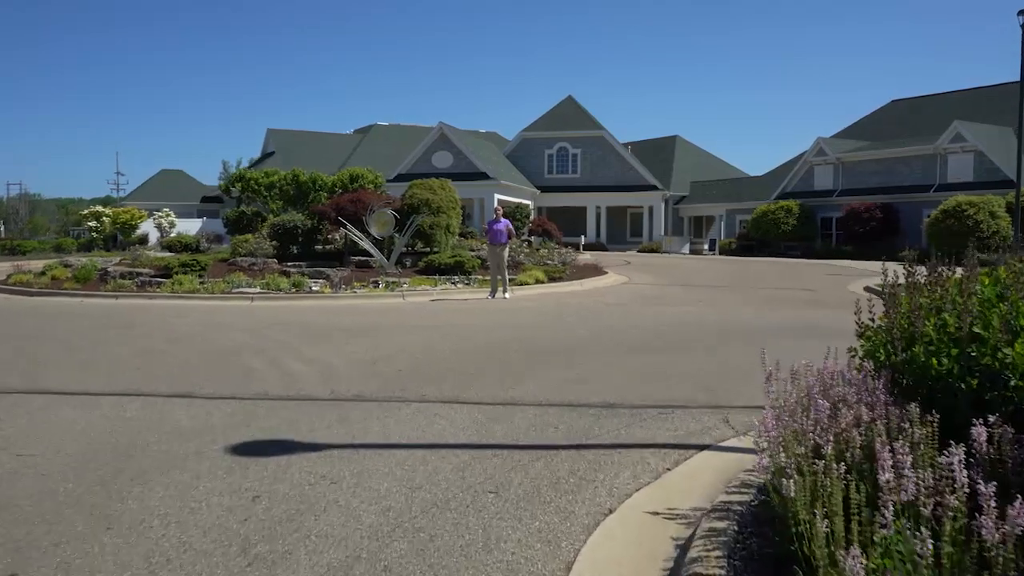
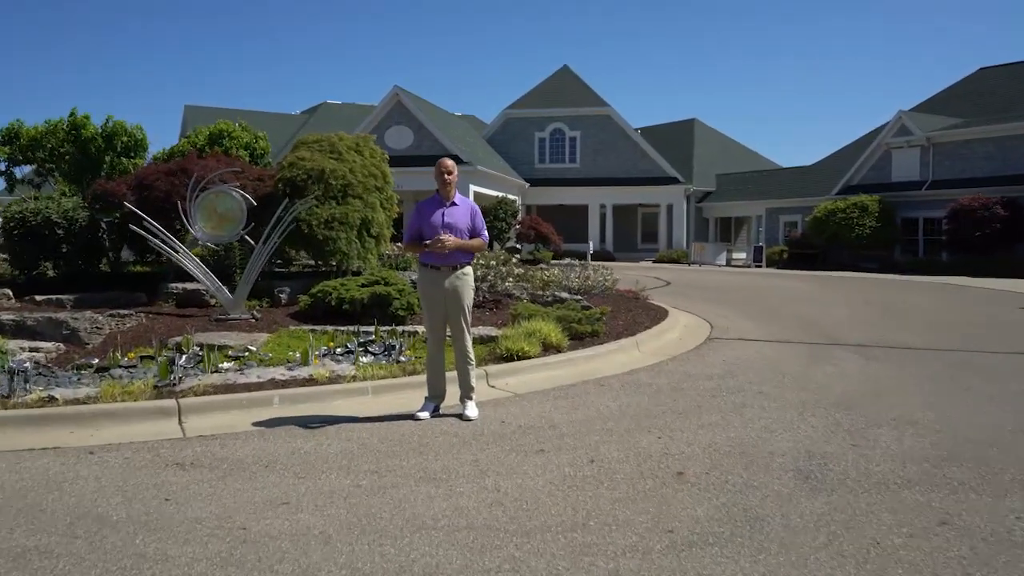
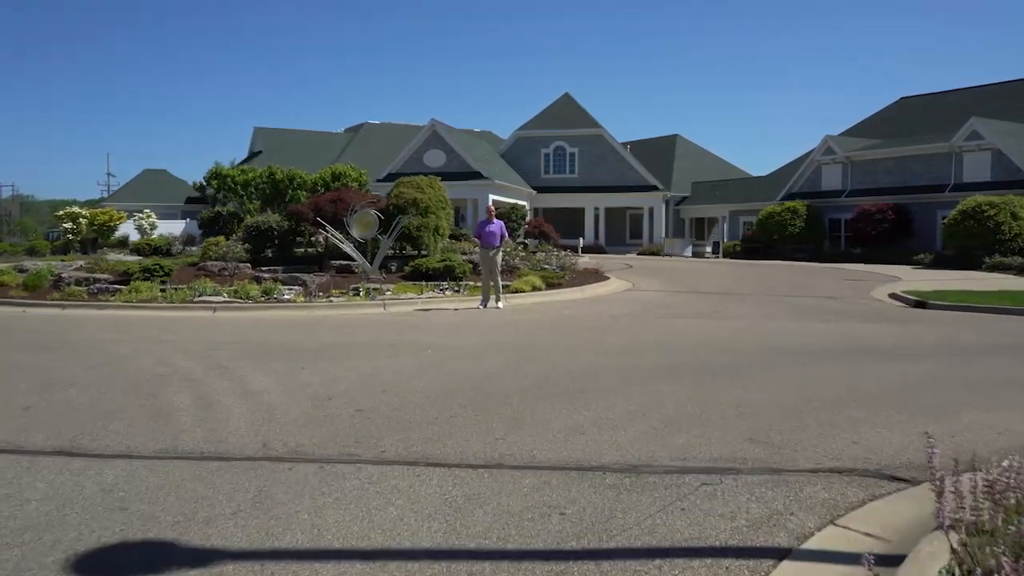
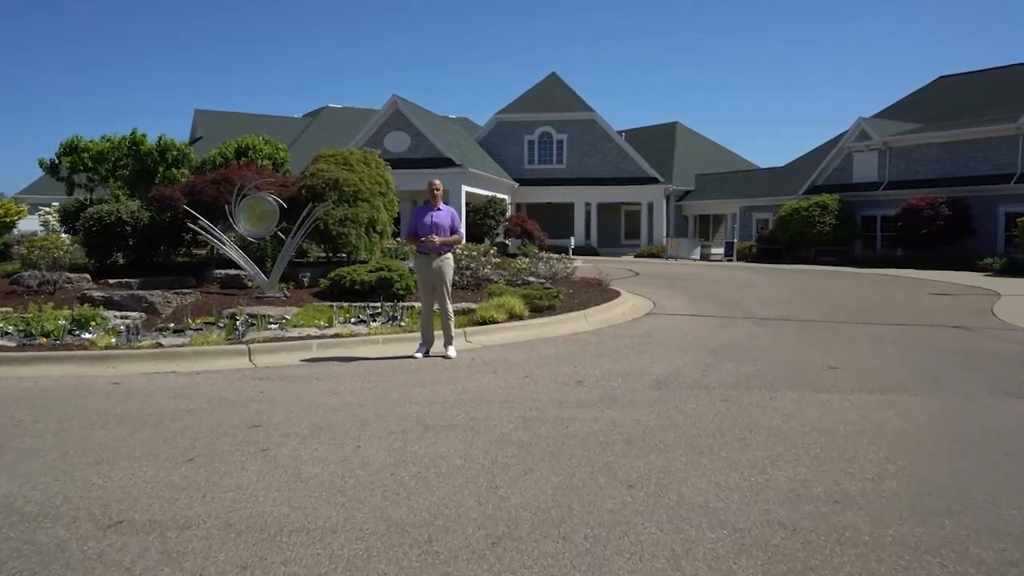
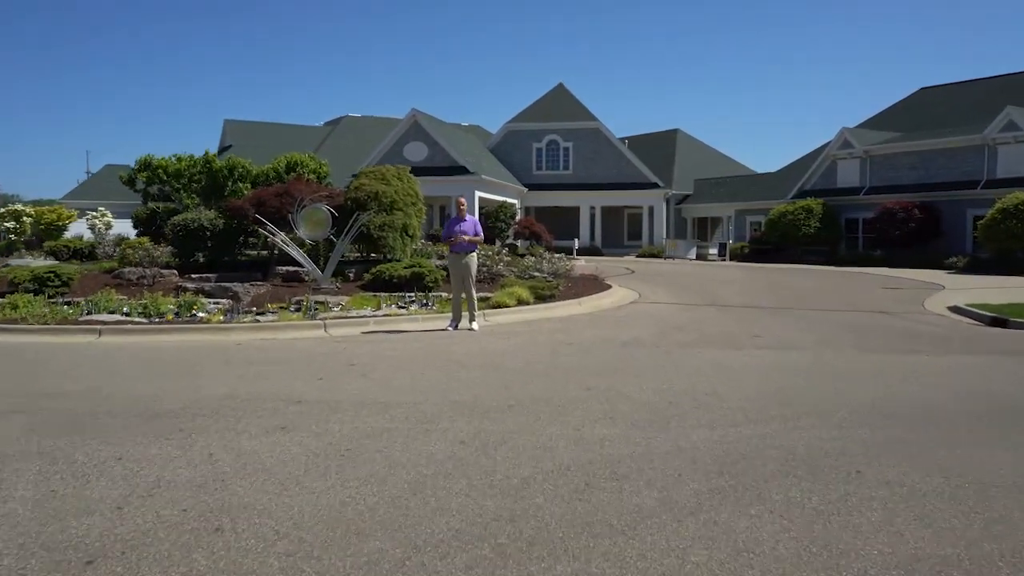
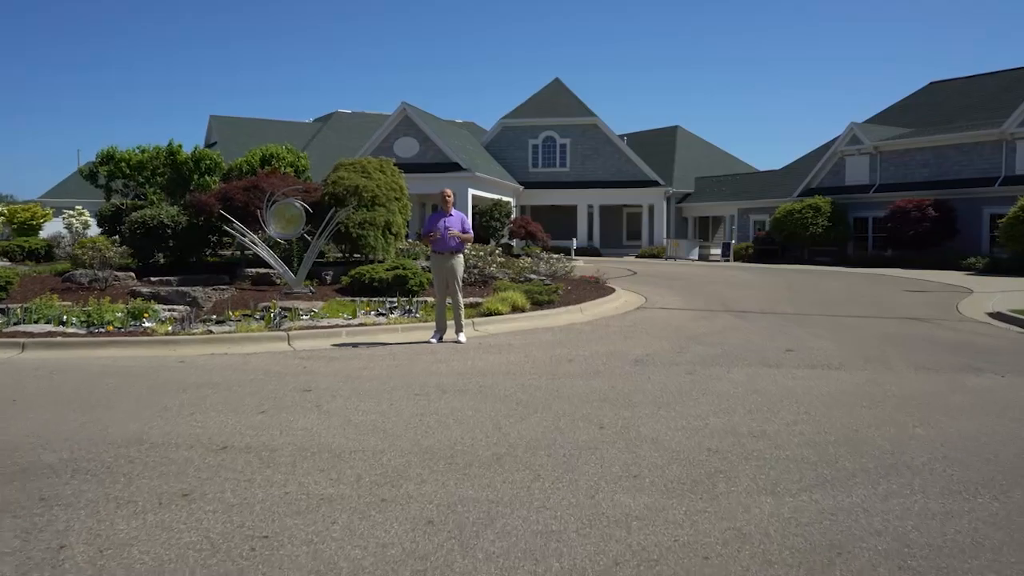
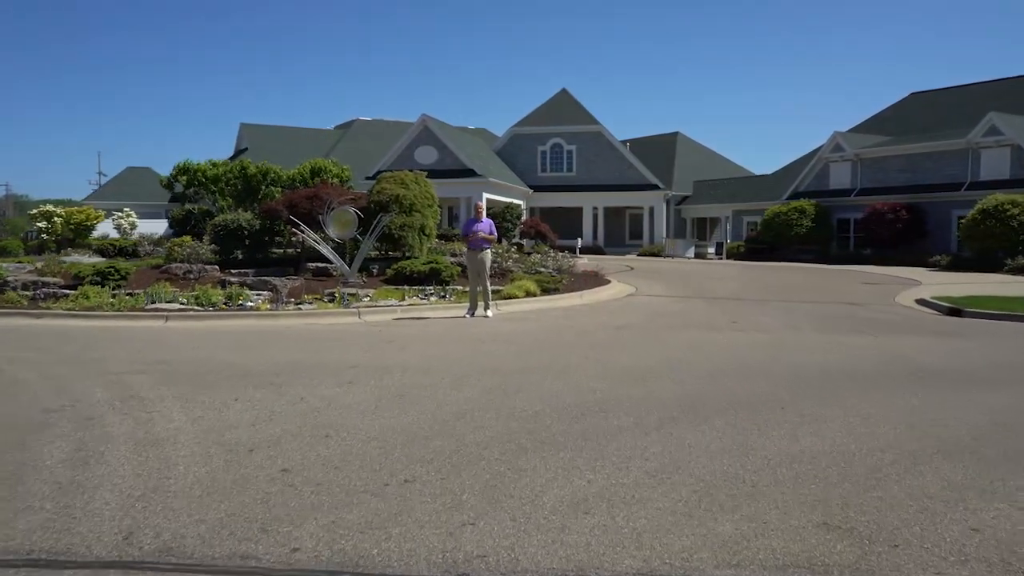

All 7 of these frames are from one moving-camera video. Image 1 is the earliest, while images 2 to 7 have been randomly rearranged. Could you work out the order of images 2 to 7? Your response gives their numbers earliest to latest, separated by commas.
3, 7, 5, 6, 4, 2
